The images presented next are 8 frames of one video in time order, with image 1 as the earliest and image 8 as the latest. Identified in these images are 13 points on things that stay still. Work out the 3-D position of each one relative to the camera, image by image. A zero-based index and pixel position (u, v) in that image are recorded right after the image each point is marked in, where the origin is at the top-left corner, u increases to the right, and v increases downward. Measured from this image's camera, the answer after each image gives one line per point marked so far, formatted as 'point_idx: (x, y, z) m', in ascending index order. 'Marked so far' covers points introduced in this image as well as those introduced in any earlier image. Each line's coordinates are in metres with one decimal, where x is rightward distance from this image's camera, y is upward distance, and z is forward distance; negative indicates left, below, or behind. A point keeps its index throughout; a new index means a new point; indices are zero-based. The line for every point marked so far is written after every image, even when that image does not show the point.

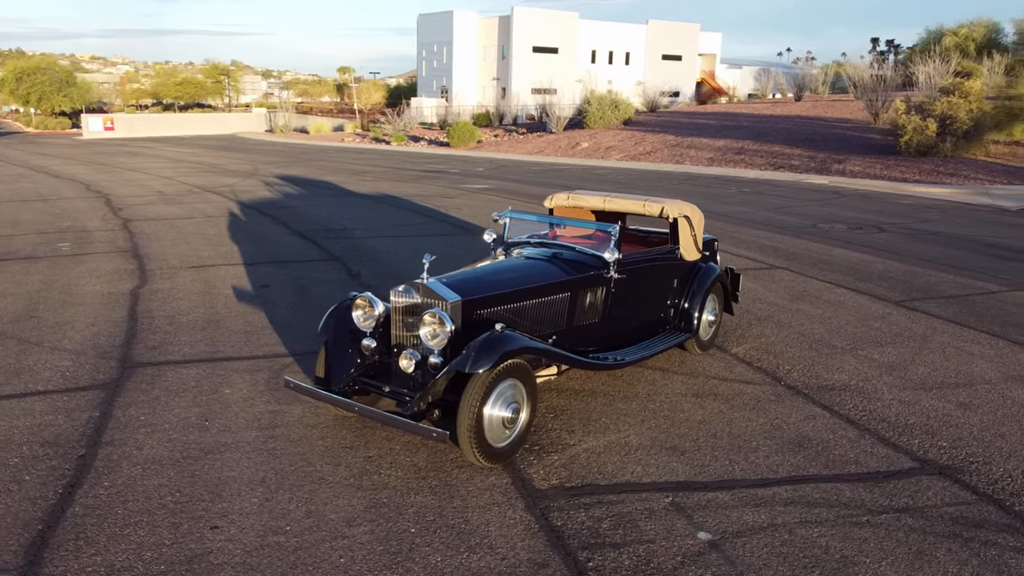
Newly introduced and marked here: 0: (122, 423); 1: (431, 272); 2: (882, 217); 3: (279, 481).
0: (-2.5, -0.9, +5.3) m
1: (-1.0, +0.2, +10.0) m
2: (+7.1, +1.4, +15.6) m
3: (-1.3, -1.1, +4.6) m
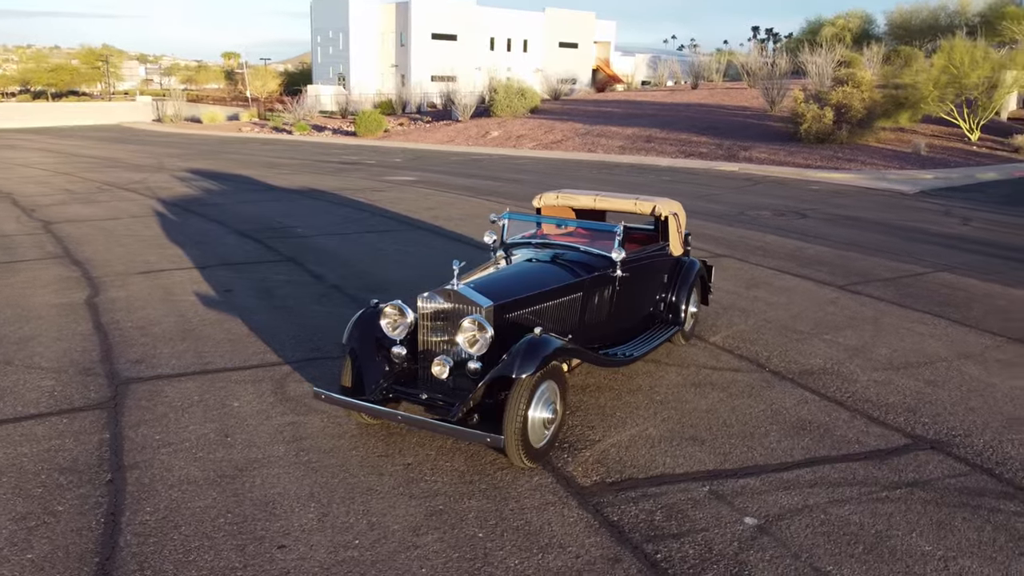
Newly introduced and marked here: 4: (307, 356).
0: (-2.3, -1.0, +5.1) m
1: (-1.4, +0.2, +9.9) m
2: (+5.8, +1.7, +16.5) m
3: (-1.0, -1.2, +4.6) m
4: (-1.7, -0.6, +6.8) m
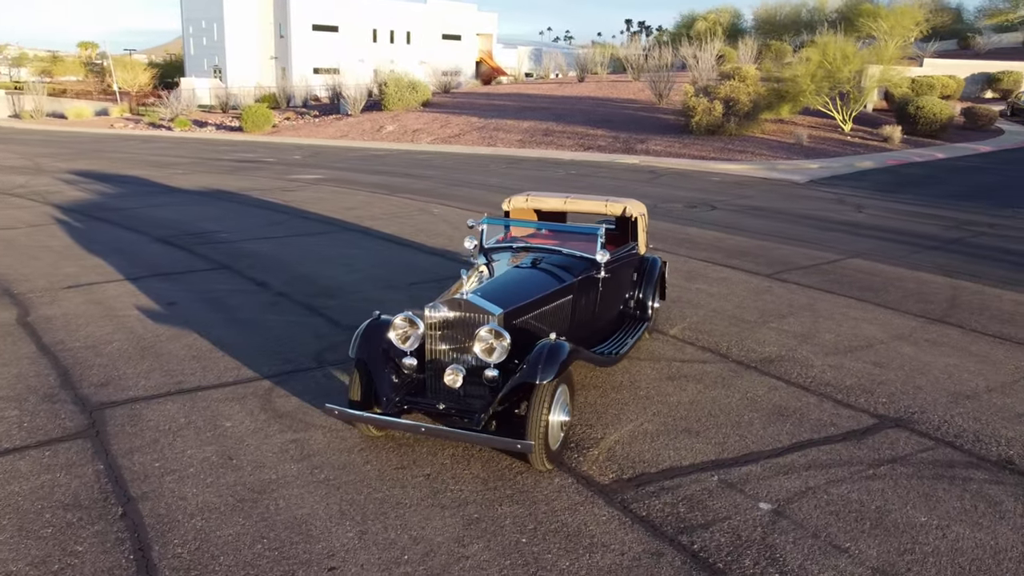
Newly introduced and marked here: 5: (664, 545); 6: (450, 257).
0: (-2.2, -1.1, +4.9) m
1: (-2.1, +0.1, +9.8) m
2: (+4.1, +2.0, +17.3) m
3: (-0.8, -1.2, +4.5) m
4: (-1.9, -0.7, +6.6) m
5: (+0.8, -1.4, +4.3) m
6: (-0.9, +0.4, +11.2) m
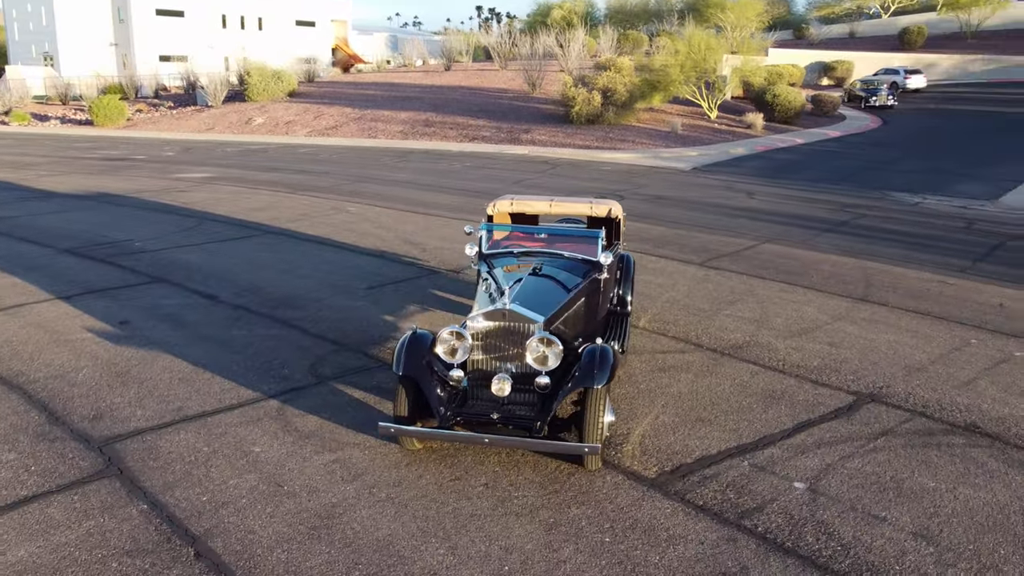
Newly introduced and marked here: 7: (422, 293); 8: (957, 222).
0: (-1.8, -1.3, +4.7) m
1: (-2.6, 0.0, +9.5) m
2: (+2.1, +2.3, +18.0) m
3: (-0.4, -1.3, +4.6) m
4: (-1.8, -0.8, +6.5) m
5: (+1.3, -1.4, +4.7) m
6: (-1.7, +0.4, +11.0) m
7: (-1.0, -0.1, +9.3) m
8: (+8.1, +1.2, +14.8) m
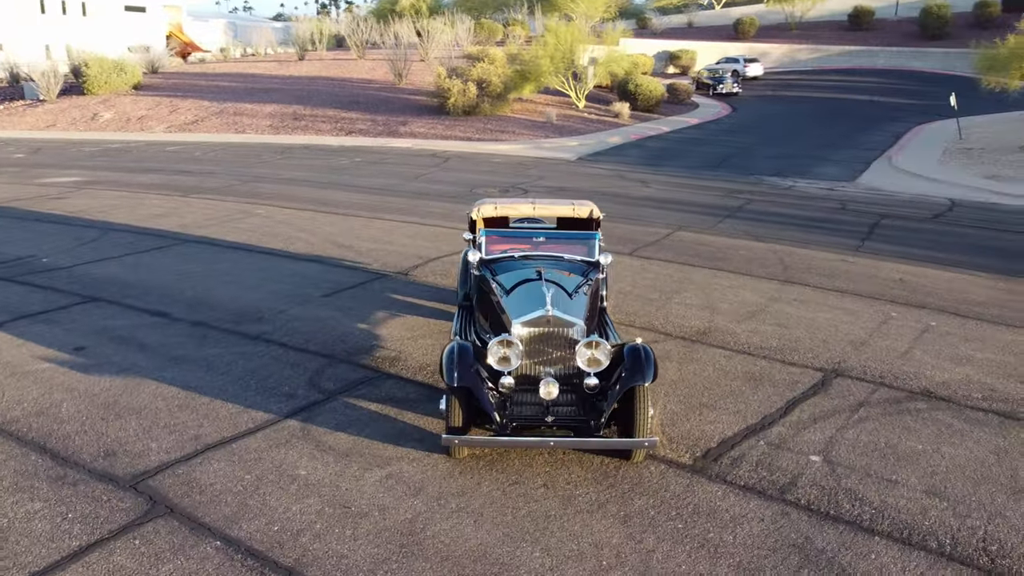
0: (-1.4, -1.4, +4.6) m
1: (-3.1, -0.1, +9.1) m
2: (-0.1, +2.5, +18.3) m
3: (+0.1, -1.4, +4.7) m
4: (-1.7, -0.9, +6.3) m
5: (+1.7, -1.4, +5.1) m
6: (-2.5, +0.4, +10.8) m
7: (-1.5, -0.1, +9.3) m
8: (+6.4, +1.7, +16.3) m
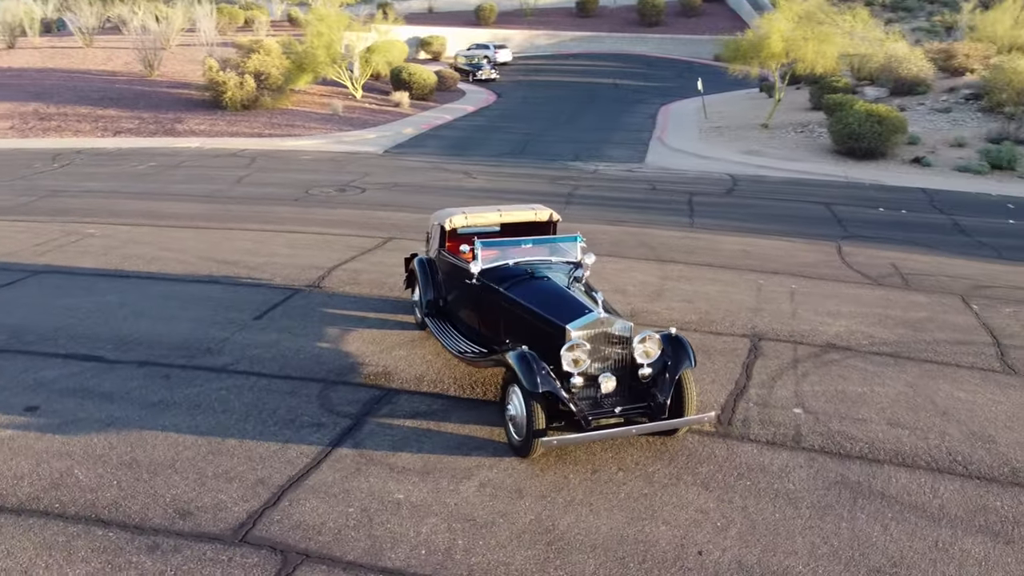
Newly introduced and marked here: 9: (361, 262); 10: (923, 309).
0: (-0.5, -1.6, +4.8) m
1: (-3.6, -0.4, +8.5) m
2: (-3.9, +2.5, +18.0) m
3: (+0.8, -1.5, +5.3) m
4: (-1.4, -1.1, +6.3) m
5: (+2.2, -1.3, +6.2) m
6: (-3.7, +0.1, +10.3) m
7: (-2.2, -0.3, +9.1) m
8: (+2.9, +2.3, +18.2) m
9: (-2.1, +0.4, +11.2) m
10: (+5.0, -0.2, +10.0) m
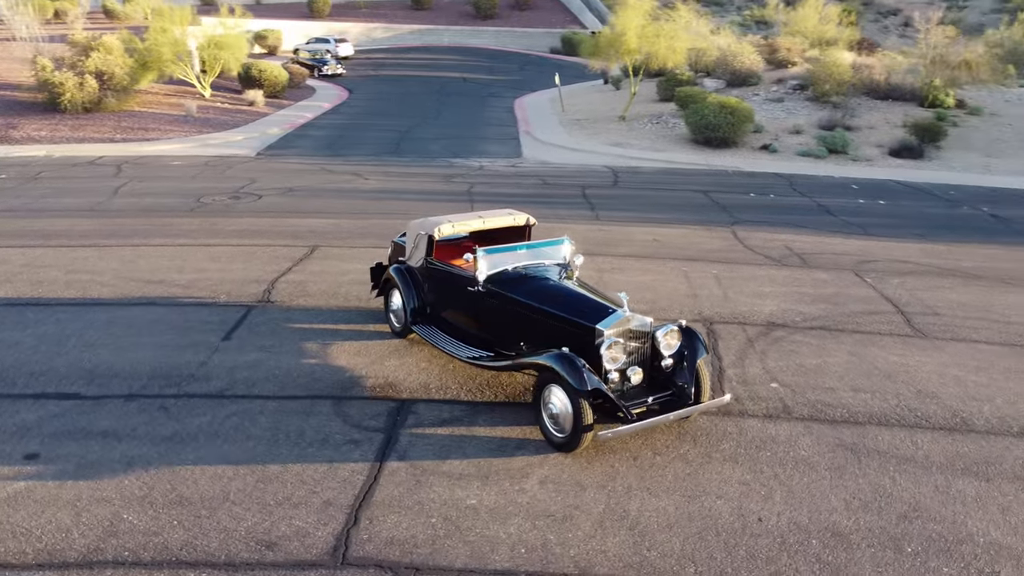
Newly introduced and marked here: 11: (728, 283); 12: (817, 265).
0: (+0.1, -1.7, +5.0) m
1: (-3.8, -0.7, +8.0) m
2: (-6.2, +2.2, +17.2) m
3: (+1.3, -1.4, +5.9) m
4: (-1.1, -1.3, +6.3) m
5: (+2.5, -1.1, +7.0) m
6: (-4.2, -0.2, +9.8) m
7: (-2.5, -0.4, +8.9) m
8: (+0.4, +2.5, +18.8) m
9: (-2.8, +0.2, +11.0) m
10: (+4.4, +0.1, +11.3) m
11: (+3.0, +0.1, +11.1) m
12: (+4.6, +0.3, +12.3) m
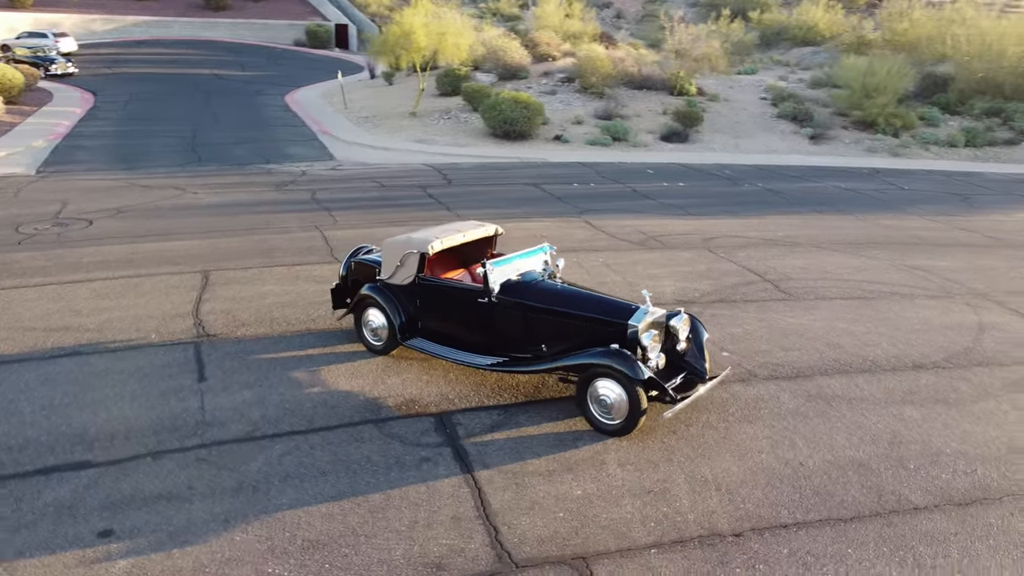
0: (+1.1, -1.7, +5.8) m
1: (-3.6, -1.1, +7.4) m
2: (-9.1, +1.5, +15.2) m
3: (+1.9, -1.4, +7.0) m
4: (-0.5, -1.4, +6.6) m
5: (+2.6, -1.0, +8.4) m
6: (-4.6, -0.7, +8.9) m
7: (-2.7, -0.8, +8.6) m
8: (-3.4, +2.4, +18.8) m
9: (-3.8, -0.2, +10.4) m
10: (+3.0, +0.4, +13.0) m
11: (+1.7, +0.3, +12.4) m
12: (+2.8, +0.7, +14.0) m
